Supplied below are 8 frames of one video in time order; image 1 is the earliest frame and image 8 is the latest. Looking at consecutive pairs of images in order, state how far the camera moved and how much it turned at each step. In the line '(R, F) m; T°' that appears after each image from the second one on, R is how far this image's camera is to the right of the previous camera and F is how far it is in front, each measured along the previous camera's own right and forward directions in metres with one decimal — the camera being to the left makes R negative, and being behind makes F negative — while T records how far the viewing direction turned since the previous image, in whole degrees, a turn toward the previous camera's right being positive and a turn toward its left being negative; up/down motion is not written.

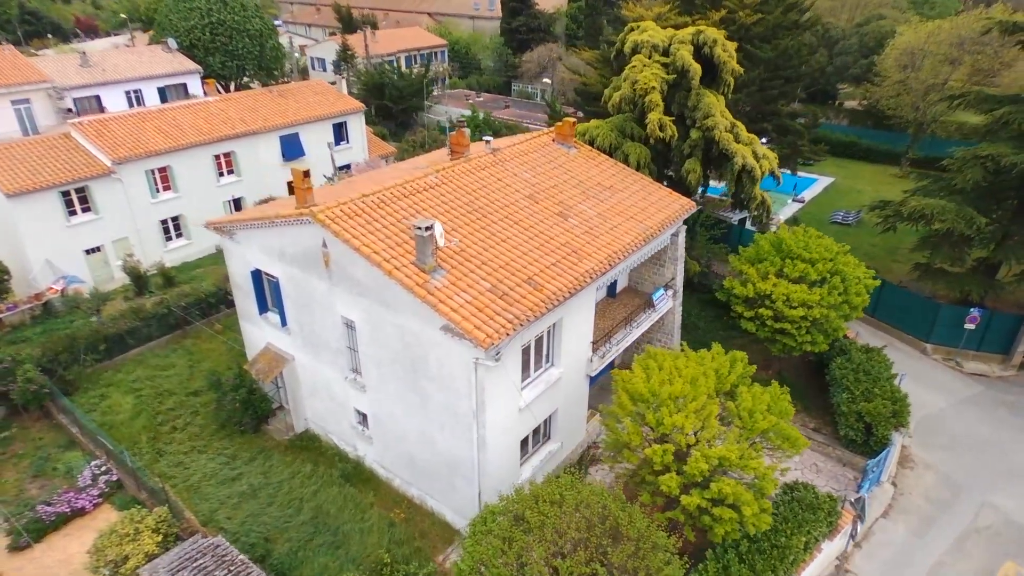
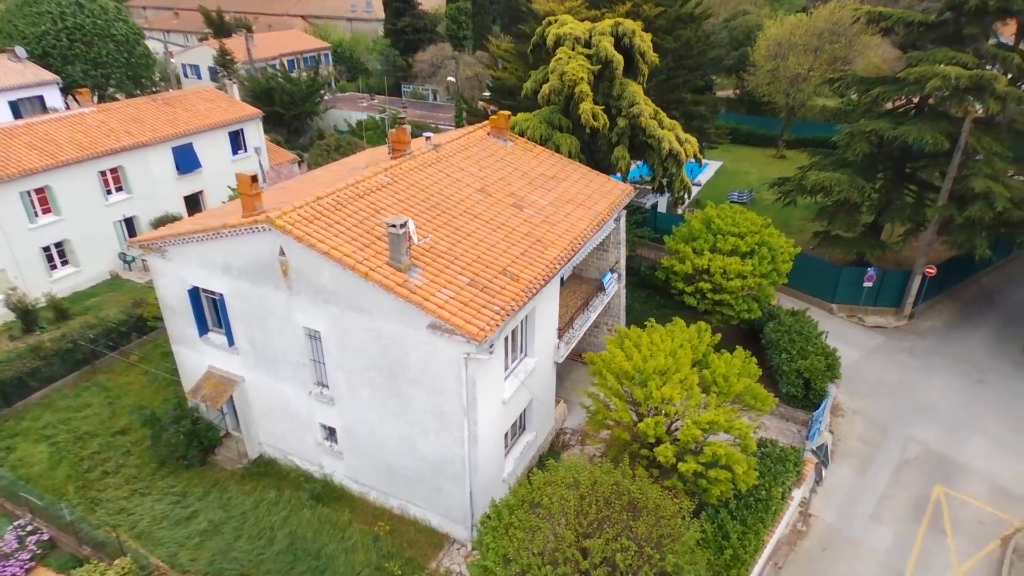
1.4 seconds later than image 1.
(-2.0, +0.3) m; +10°
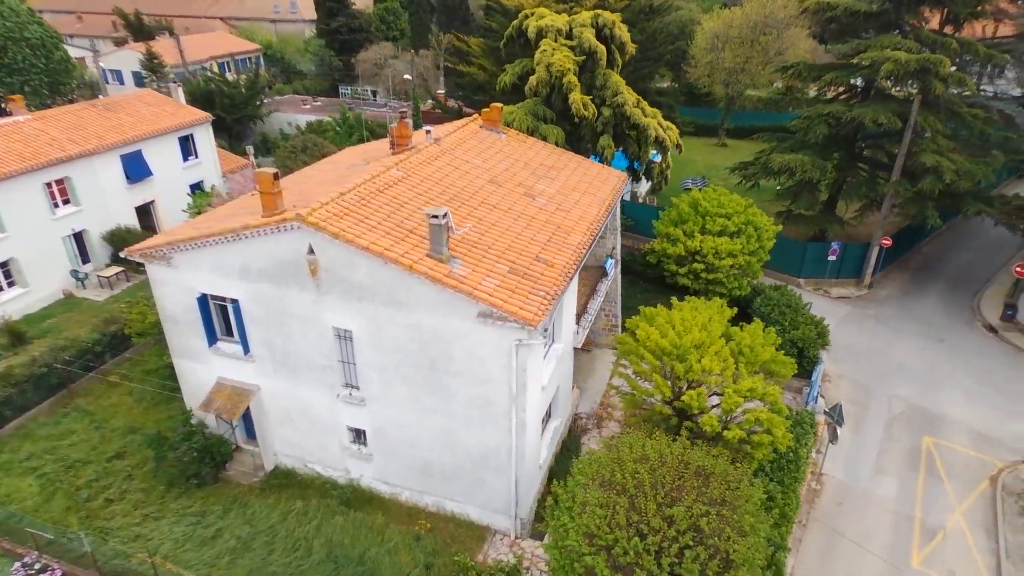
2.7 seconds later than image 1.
(-2.4, +0.1) m; +6°
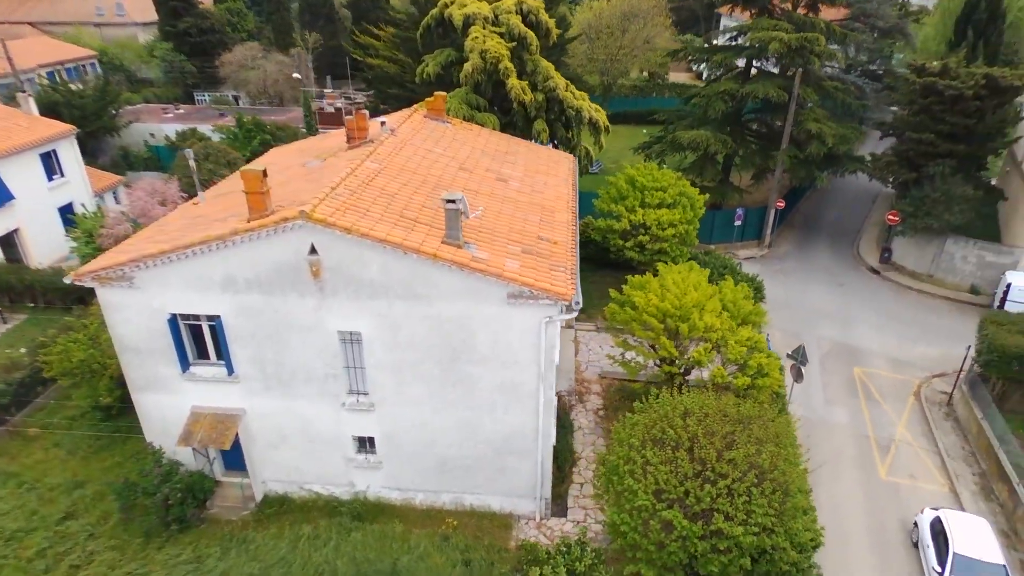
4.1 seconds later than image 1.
(-3.3, +0.4) m; +12°
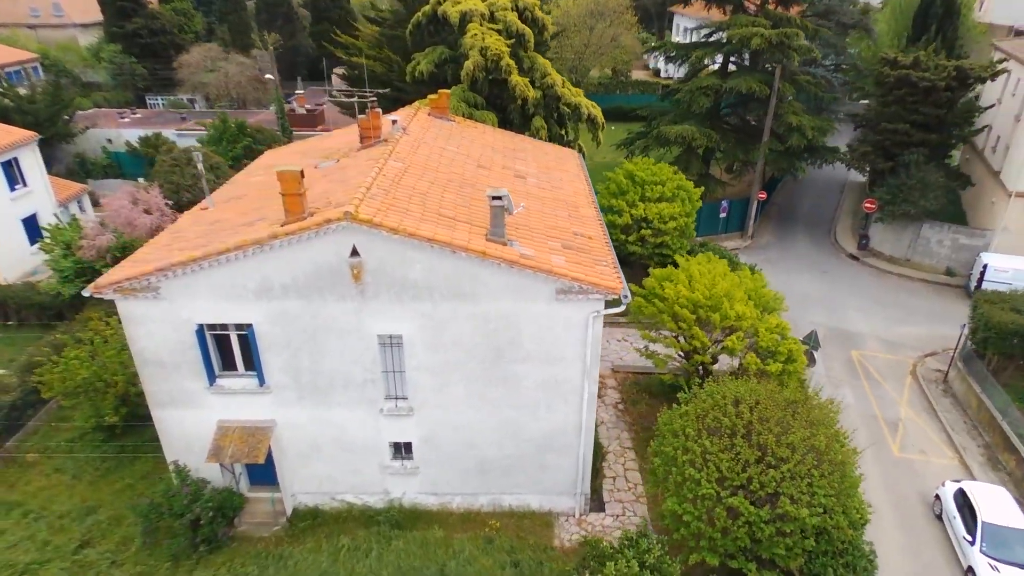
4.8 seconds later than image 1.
(-1.9, +0.2) m; +4°
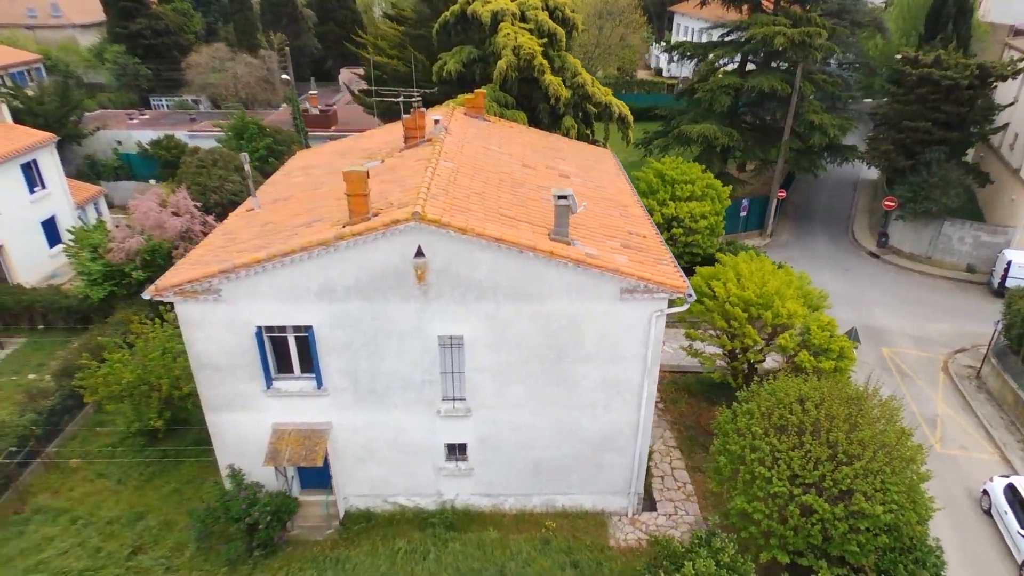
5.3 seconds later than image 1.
(-1.4, +0.1) m; +1°
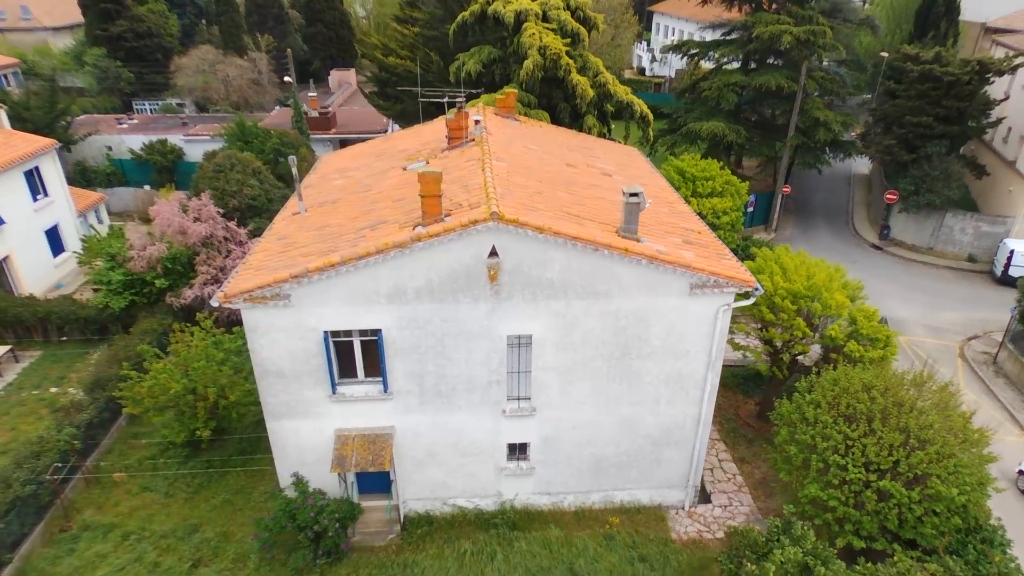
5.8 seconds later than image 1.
(-2.0, 0.0) m; +3°
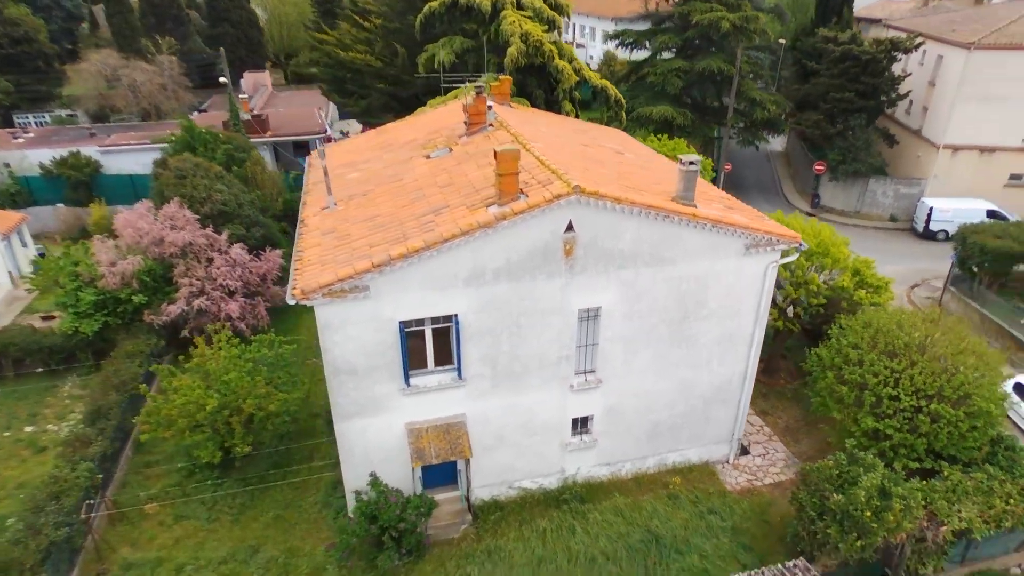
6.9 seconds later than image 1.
(-3.6, +0.2) m; +9°
